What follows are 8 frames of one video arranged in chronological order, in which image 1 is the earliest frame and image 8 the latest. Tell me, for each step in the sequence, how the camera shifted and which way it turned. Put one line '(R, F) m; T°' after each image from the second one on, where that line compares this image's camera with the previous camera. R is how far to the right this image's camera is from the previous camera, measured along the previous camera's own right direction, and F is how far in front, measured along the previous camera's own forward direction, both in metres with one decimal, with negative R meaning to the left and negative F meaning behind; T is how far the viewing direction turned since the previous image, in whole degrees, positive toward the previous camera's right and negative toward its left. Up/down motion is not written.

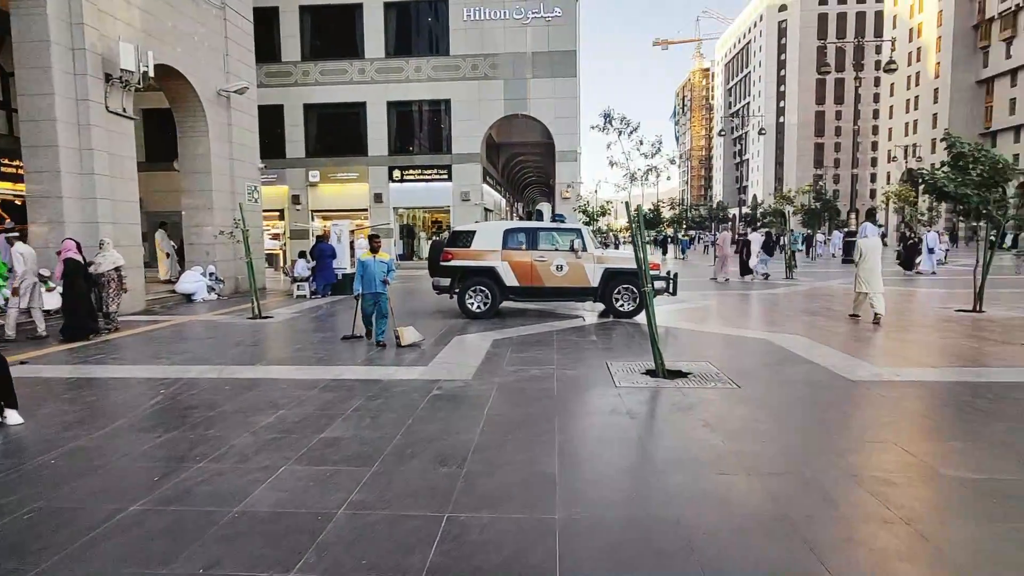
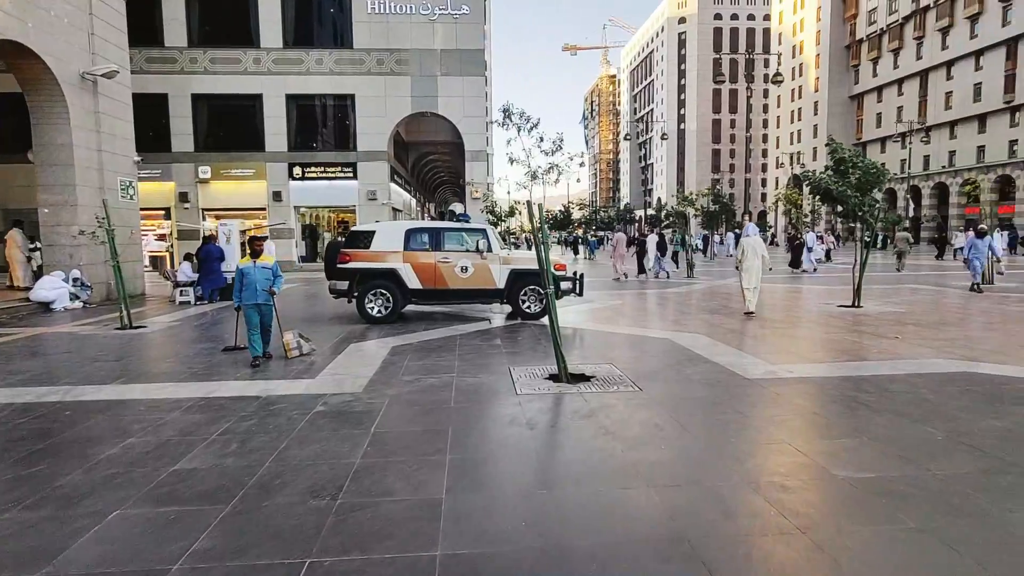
(+0.2, +0.4) m; +8°
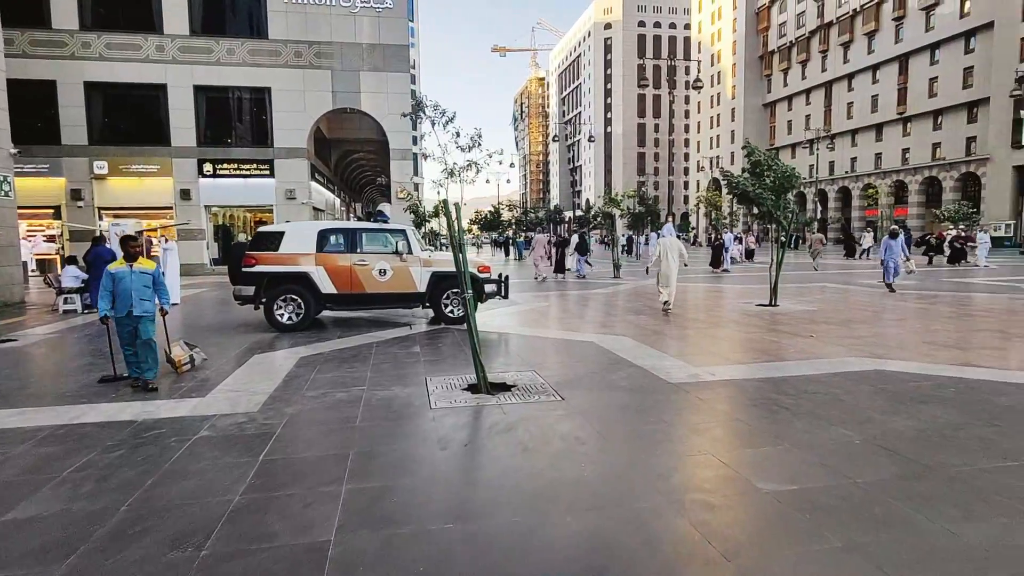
(+0.2, +0.4) m; +7°
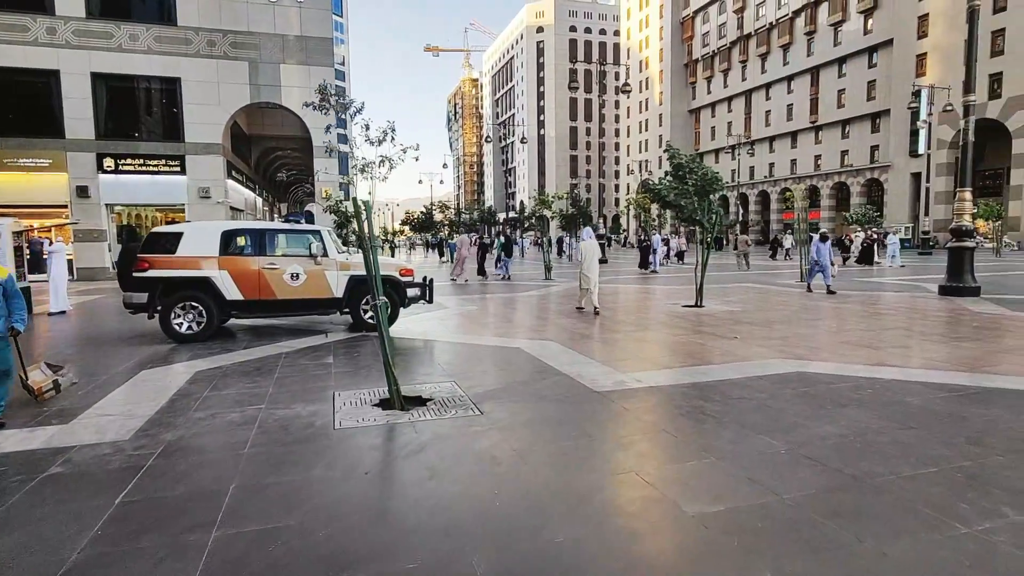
(+0.2, +0.4) m; +6°
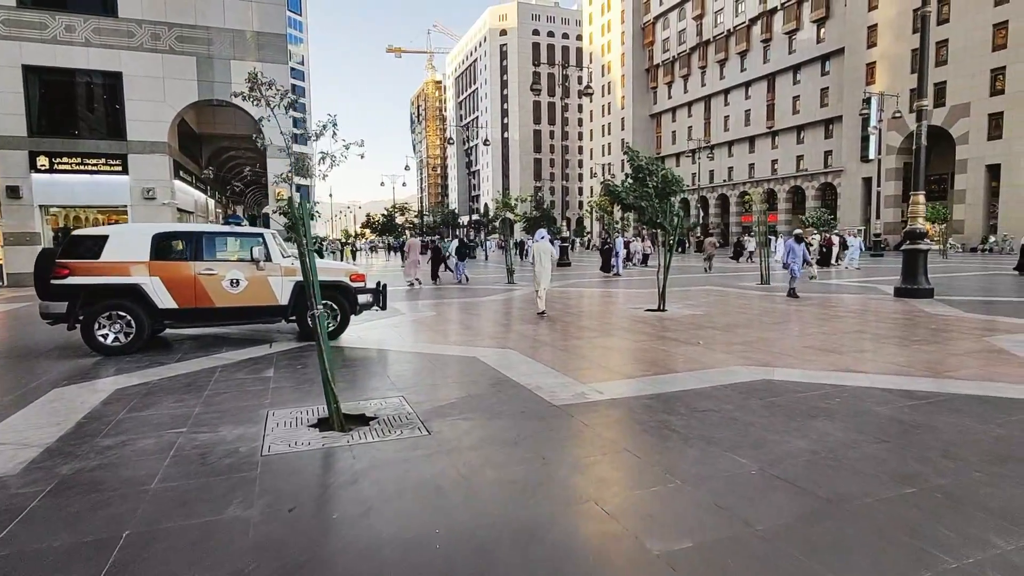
(+0.1, +0.4) m; +3°
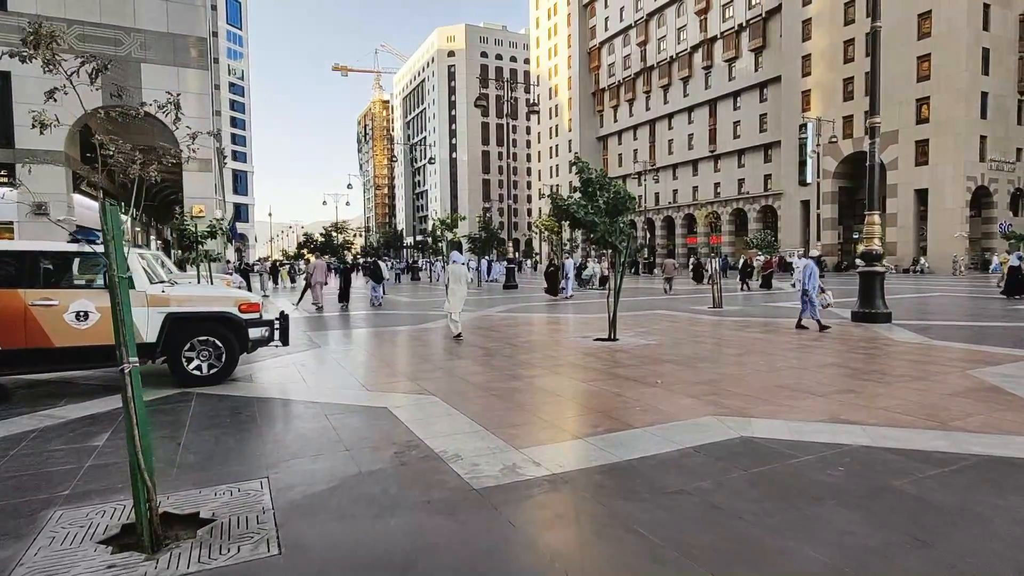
(+0.3, +1.5) m; +5°
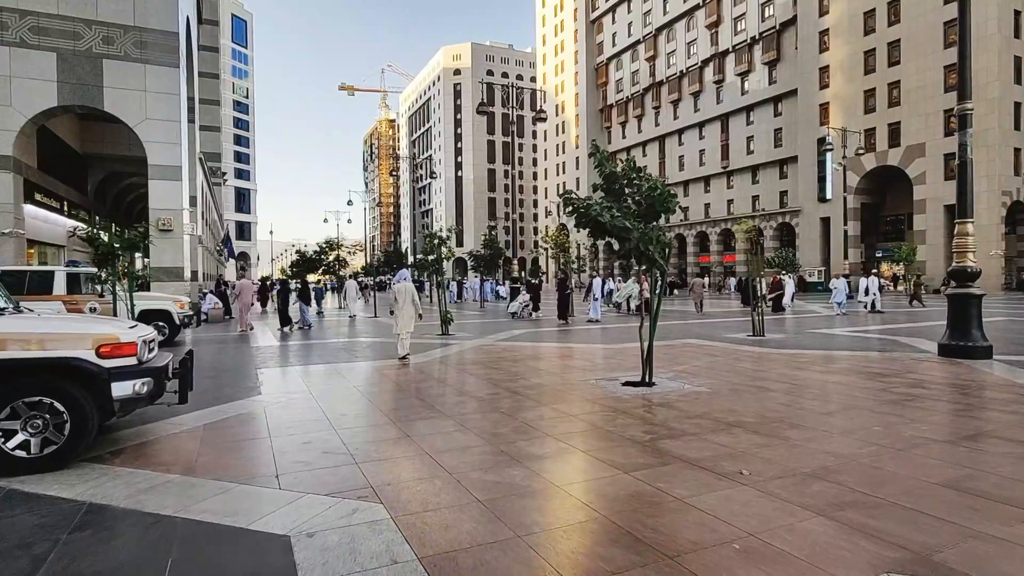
(+0.1, +2.7) m; -1°
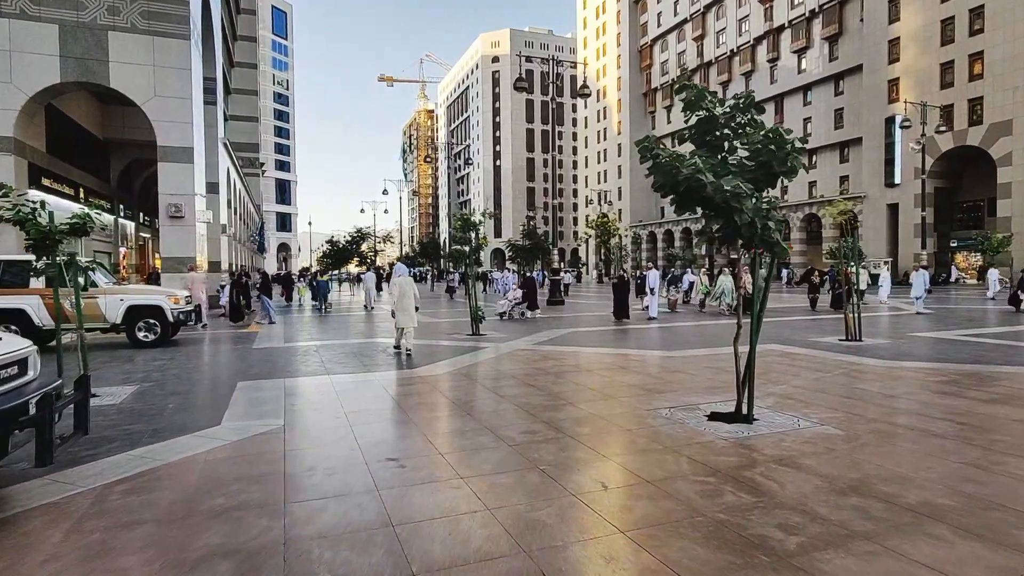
(-0.1, +2.3) m; -4°
